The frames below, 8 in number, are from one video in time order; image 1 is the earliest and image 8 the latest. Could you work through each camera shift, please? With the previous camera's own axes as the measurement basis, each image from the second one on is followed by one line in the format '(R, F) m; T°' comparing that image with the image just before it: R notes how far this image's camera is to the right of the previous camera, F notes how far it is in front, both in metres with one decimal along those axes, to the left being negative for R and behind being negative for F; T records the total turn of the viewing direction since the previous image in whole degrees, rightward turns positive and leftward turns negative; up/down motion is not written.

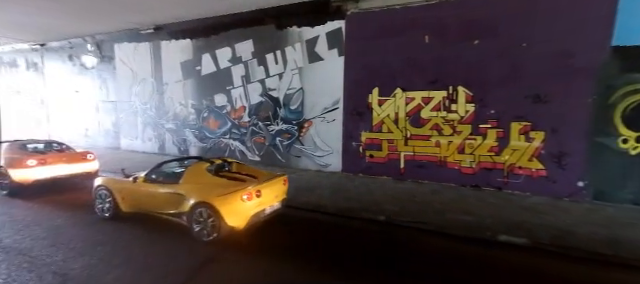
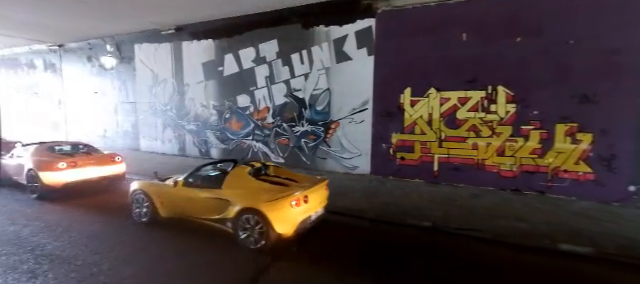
(-0.7, +0.2) m; -1°
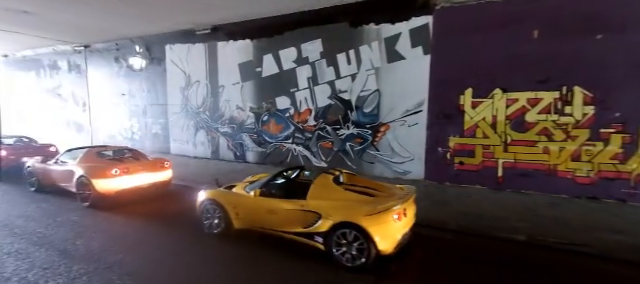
(-1.3, +0.4) m; -1°
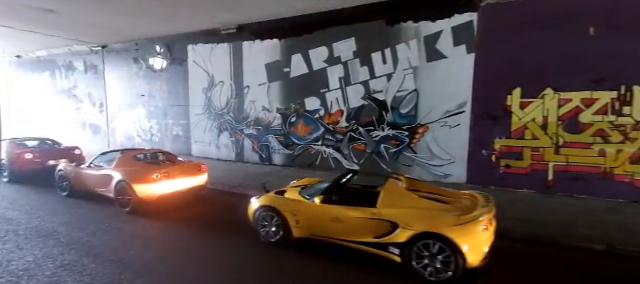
(-1.0, +0.3) m; 0°
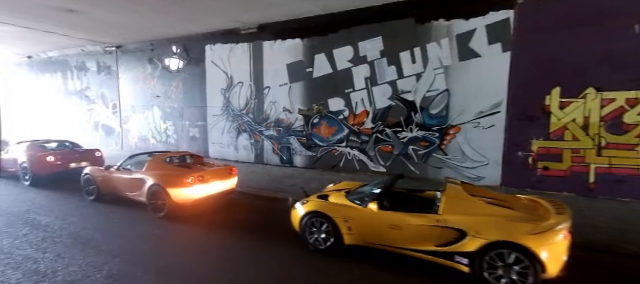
(-0.8, +0.2) m; 0°
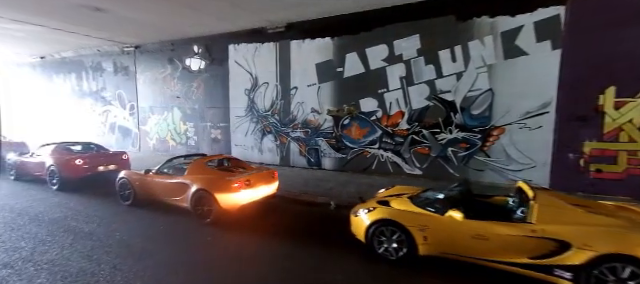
(-1.0, +0.3) m; 0°
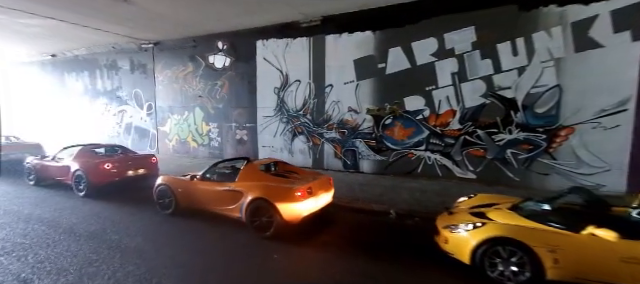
(-1.2, +0.6) m; 0°
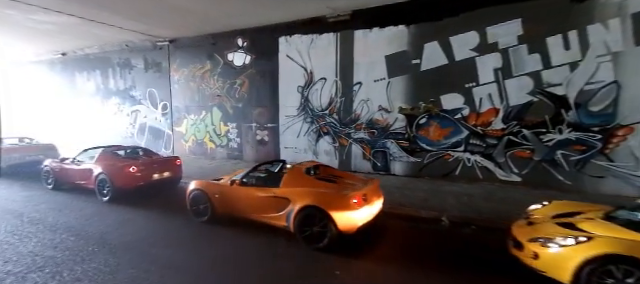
(-0.8, +0.4) m; 0°
